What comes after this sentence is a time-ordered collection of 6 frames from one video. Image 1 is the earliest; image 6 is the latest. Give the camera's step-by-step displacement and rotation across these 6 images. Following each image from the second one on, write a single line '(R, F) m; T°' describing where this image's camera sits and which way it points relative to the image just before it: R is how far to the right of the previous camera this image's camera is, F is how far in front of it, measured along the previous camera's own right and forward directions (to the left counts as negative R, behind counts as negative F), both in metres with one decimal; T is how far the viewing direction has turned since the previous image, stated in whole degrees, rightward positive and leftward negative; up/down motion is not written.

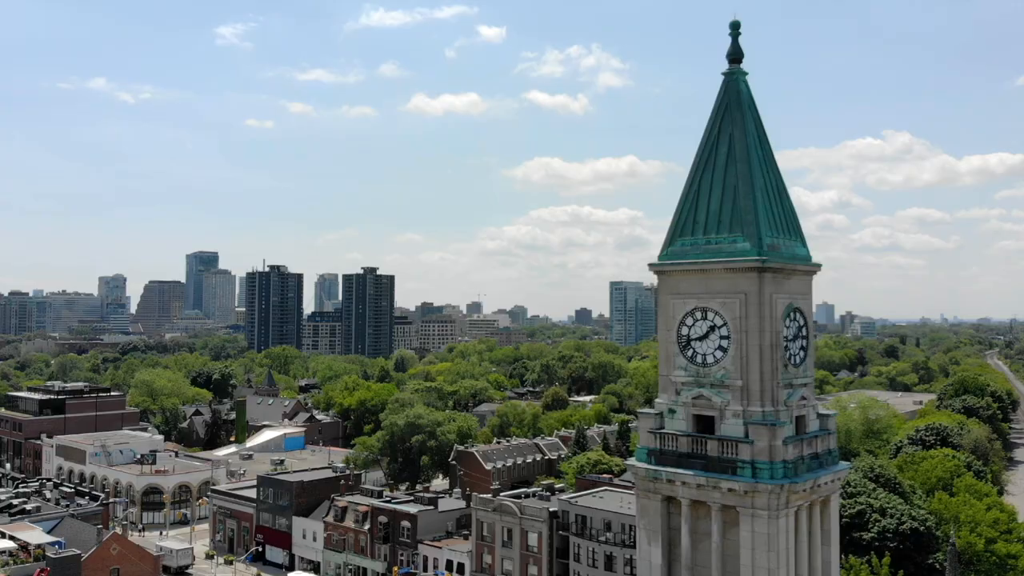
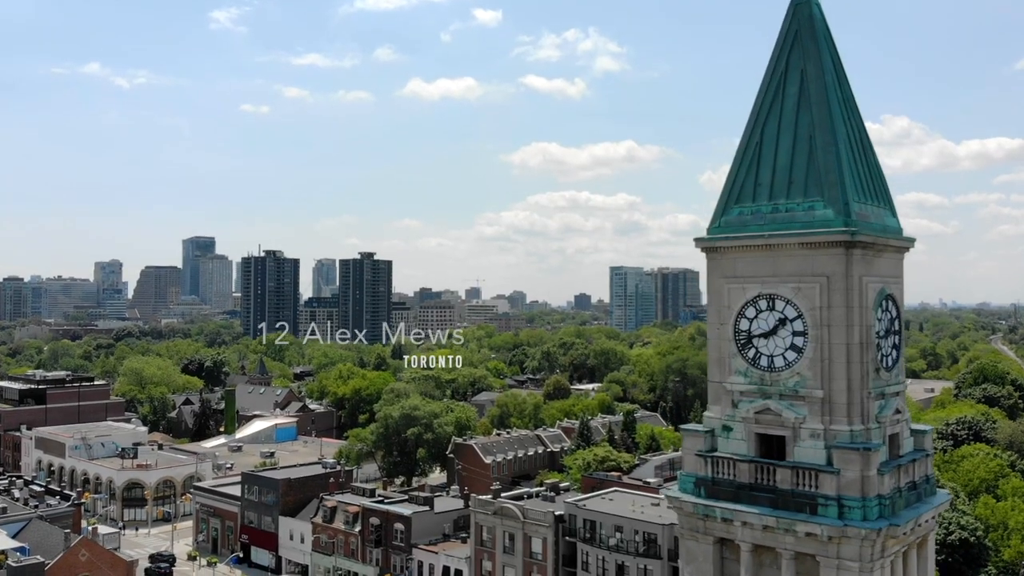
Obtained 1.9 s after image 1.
(-0.2, +4.4) m; 0°
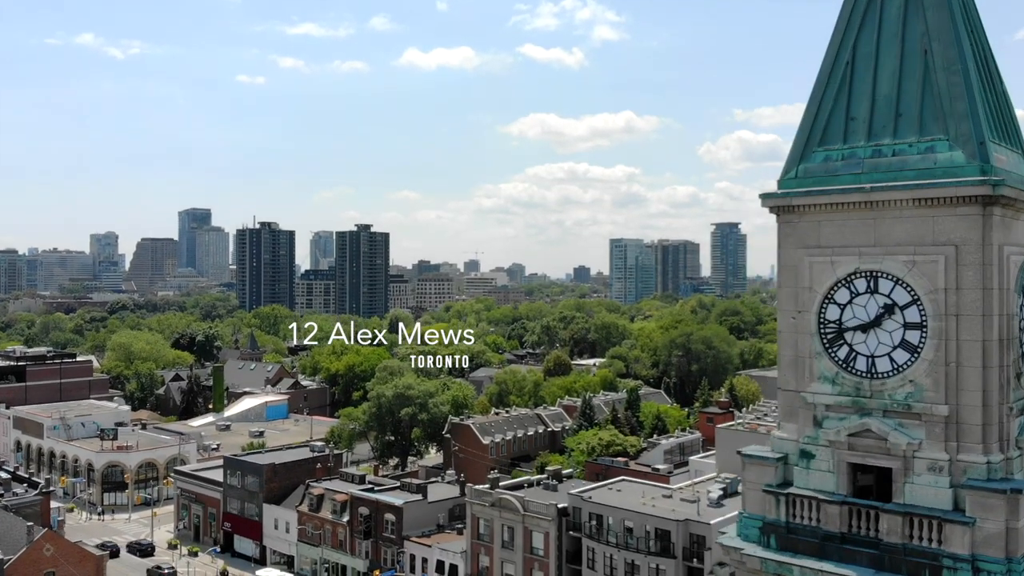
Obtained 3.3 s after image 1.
(0.0, +4.2) m; 0°
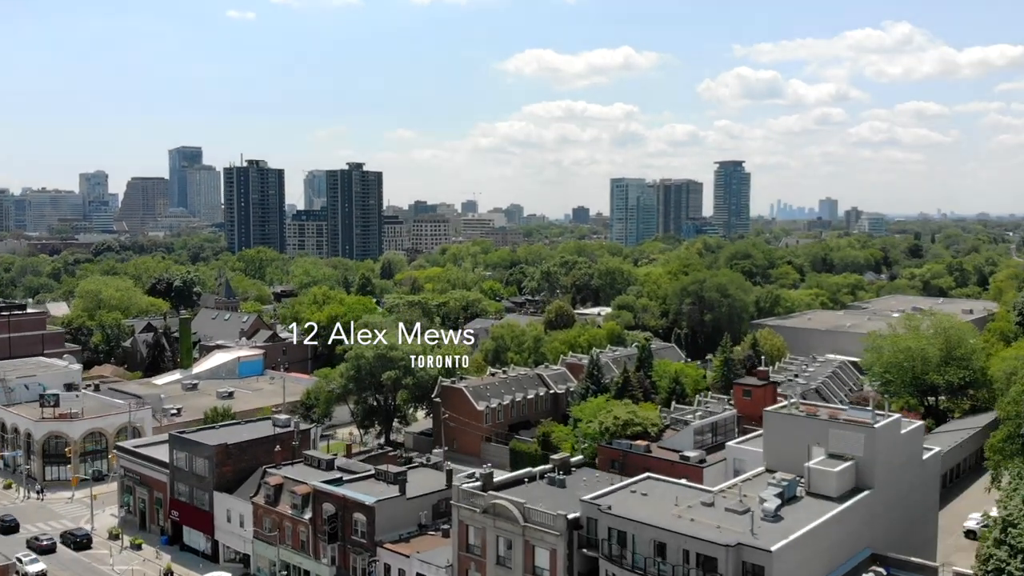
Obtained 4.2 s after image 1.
(0.0, +10.0) m; 0°
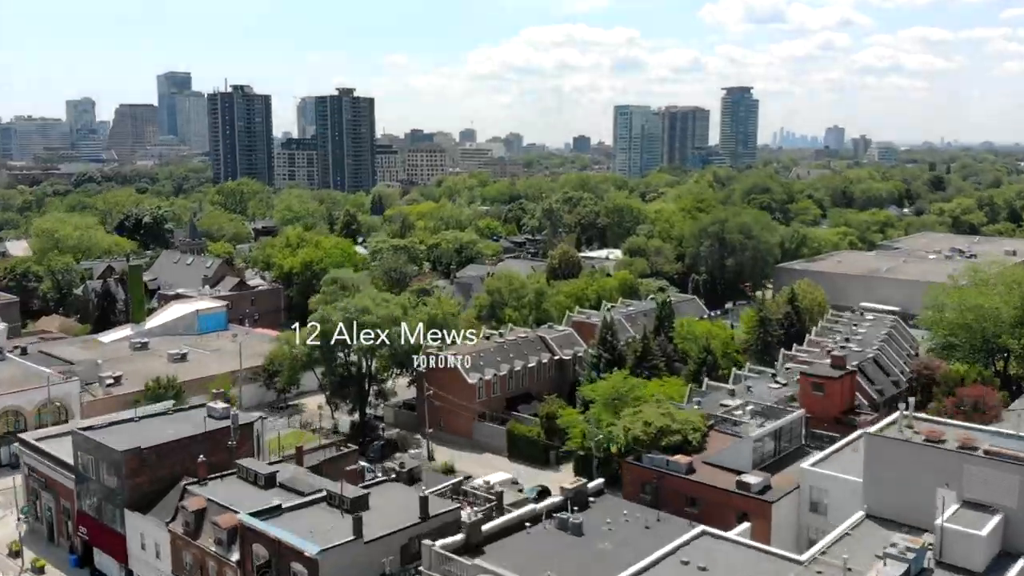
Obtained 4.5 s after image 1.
(+0.1, +11.8) m; 0°
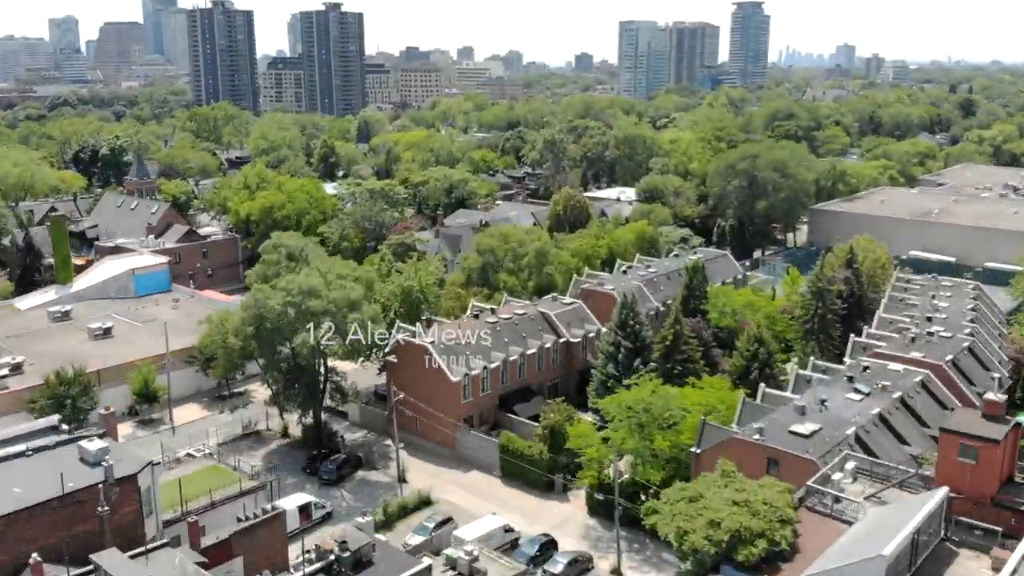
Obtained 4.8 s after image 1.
(+0.3, +13.0) m; 0°
